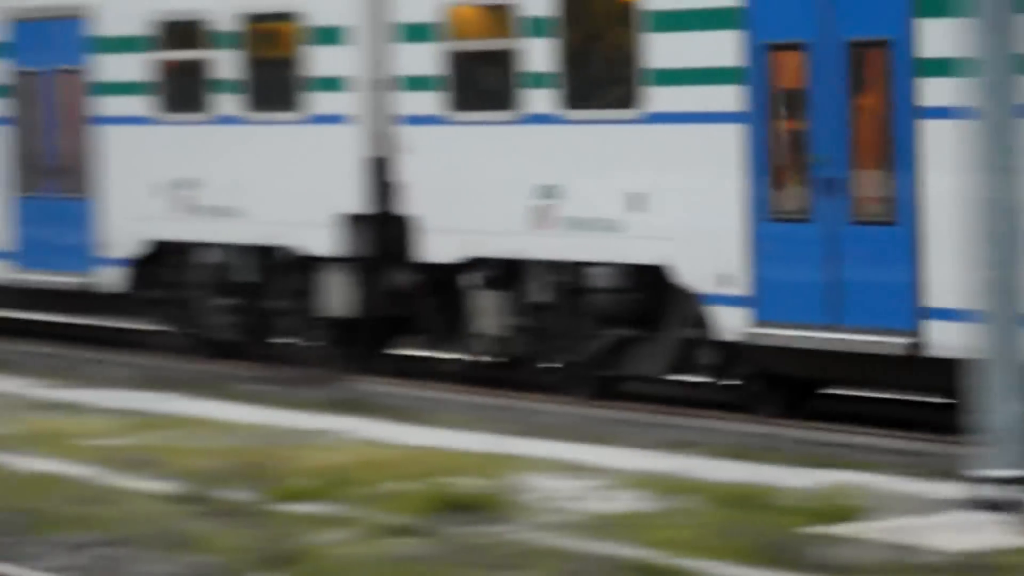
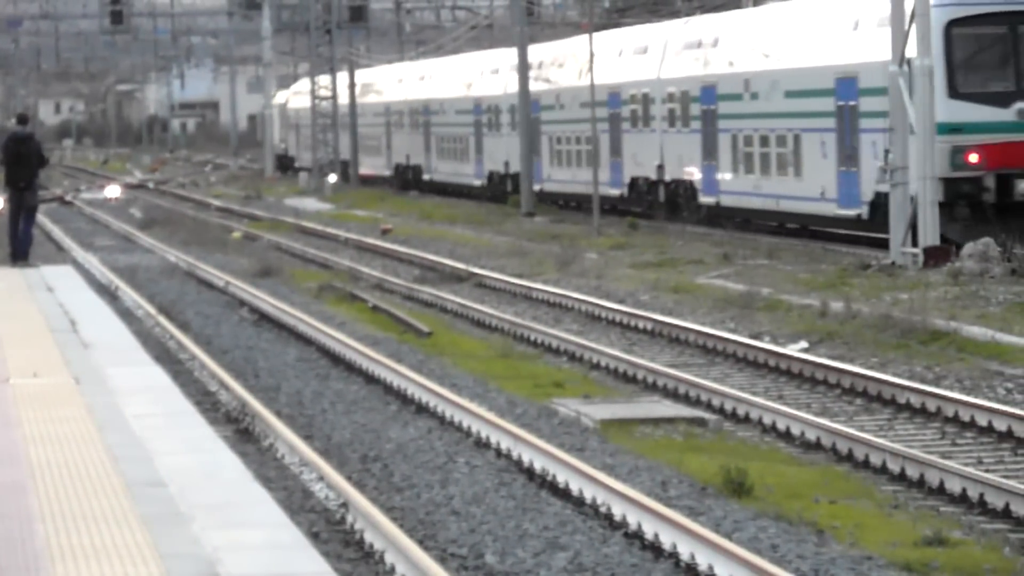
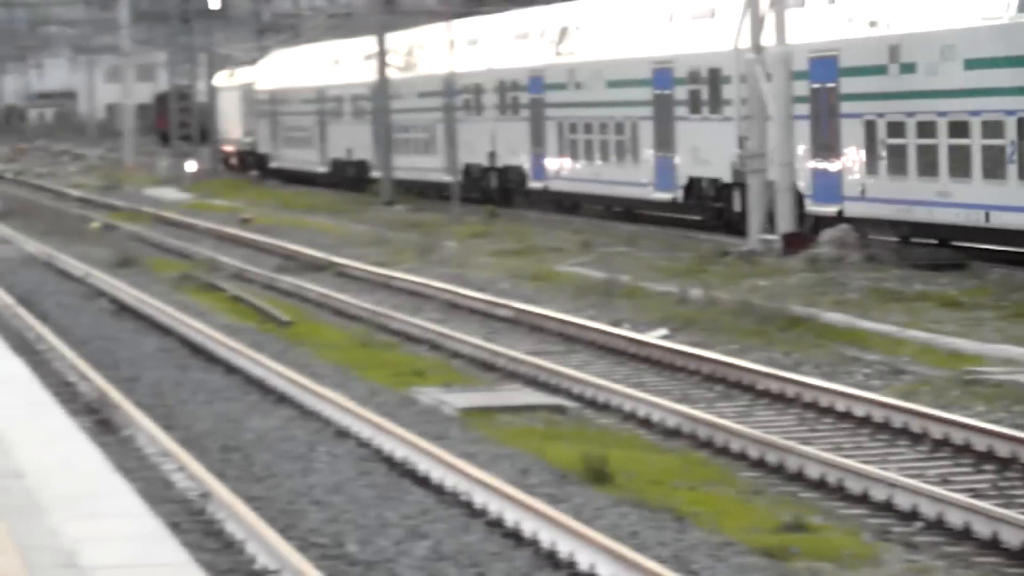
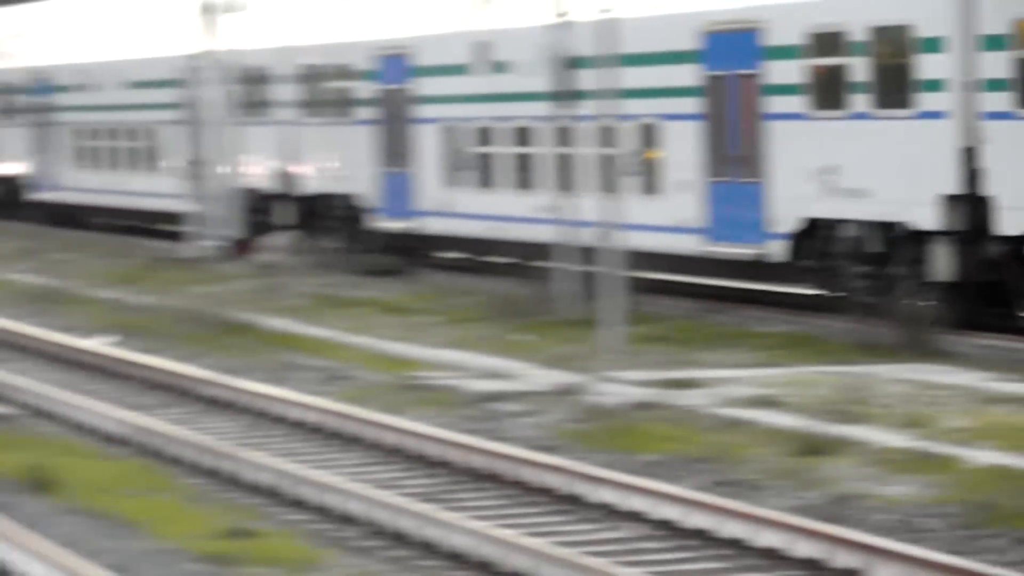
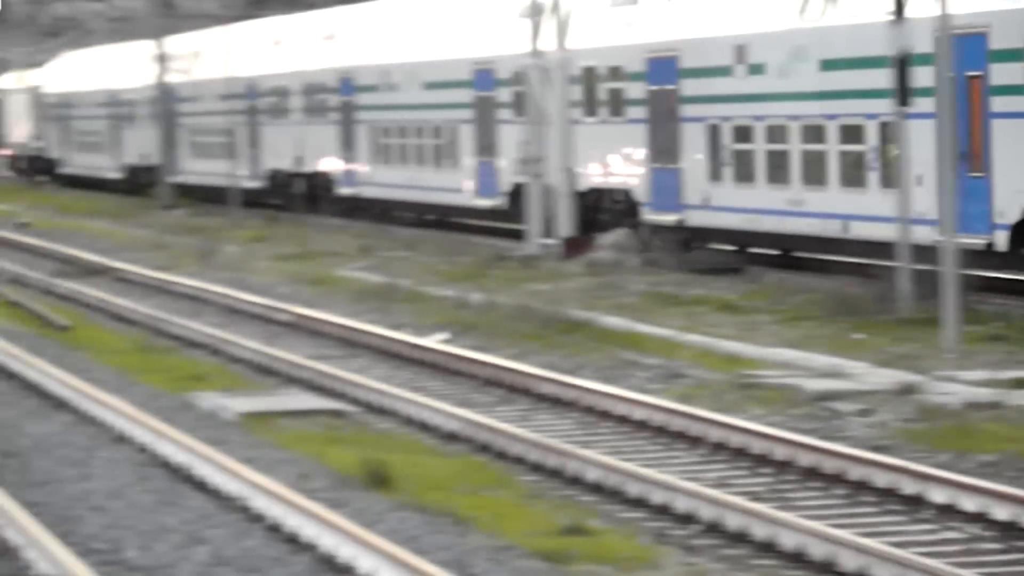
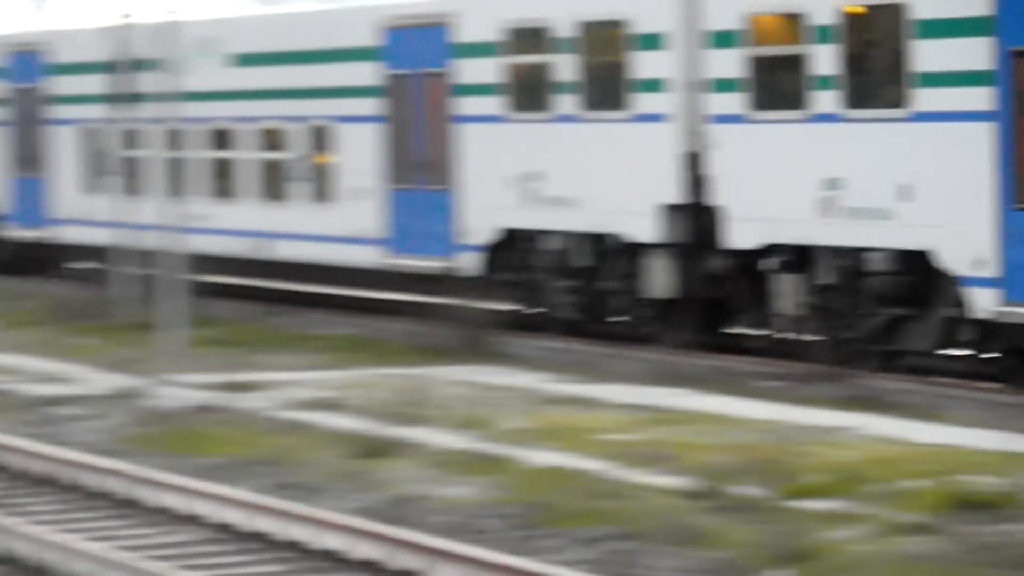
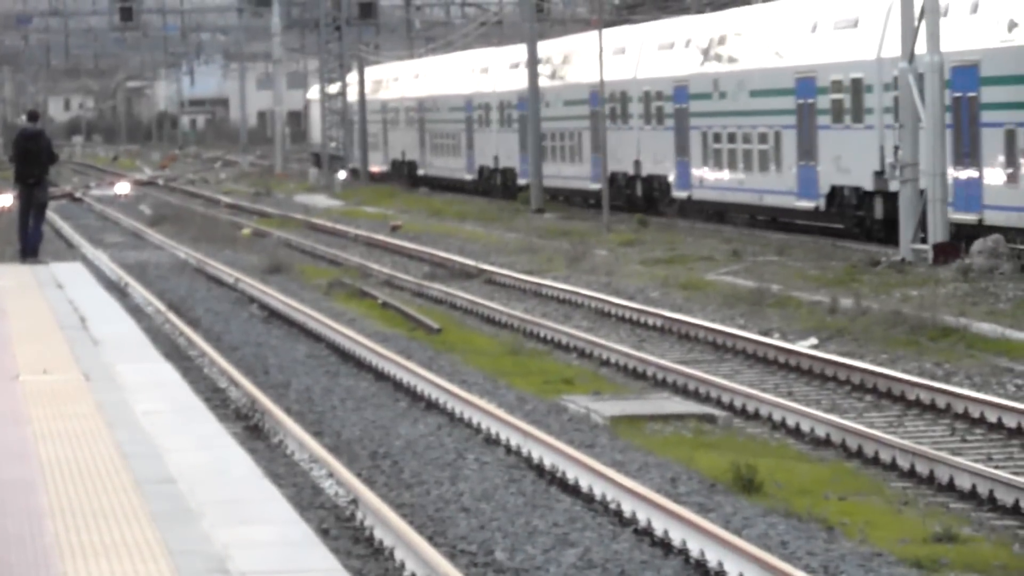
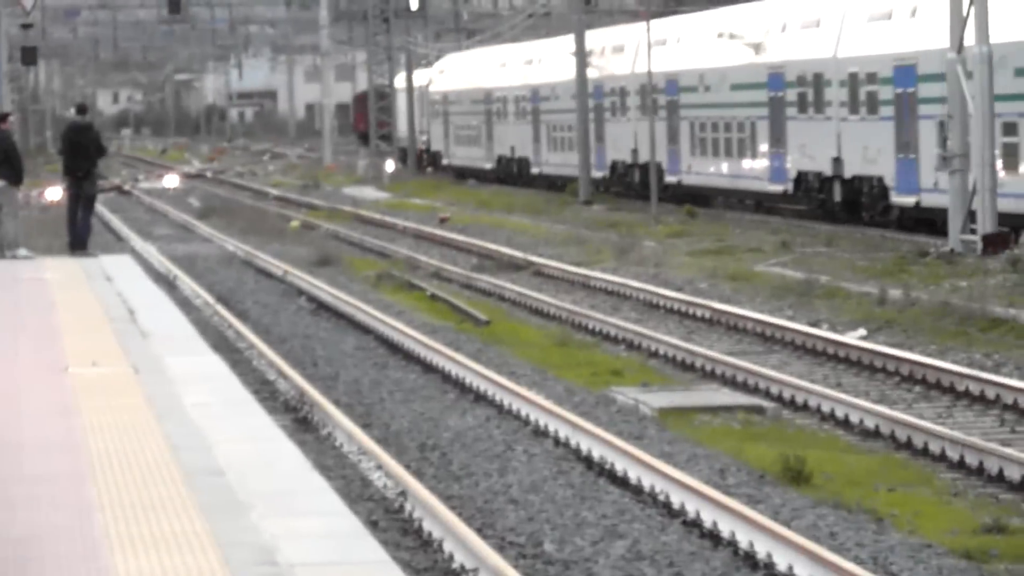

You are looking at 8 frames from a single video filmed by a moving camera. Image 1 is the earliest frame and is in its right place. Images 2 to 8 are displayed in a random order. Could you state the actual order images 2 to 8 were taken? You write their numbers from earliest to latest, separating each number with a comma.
6, 4, 5, 3, 8, 7, 2
